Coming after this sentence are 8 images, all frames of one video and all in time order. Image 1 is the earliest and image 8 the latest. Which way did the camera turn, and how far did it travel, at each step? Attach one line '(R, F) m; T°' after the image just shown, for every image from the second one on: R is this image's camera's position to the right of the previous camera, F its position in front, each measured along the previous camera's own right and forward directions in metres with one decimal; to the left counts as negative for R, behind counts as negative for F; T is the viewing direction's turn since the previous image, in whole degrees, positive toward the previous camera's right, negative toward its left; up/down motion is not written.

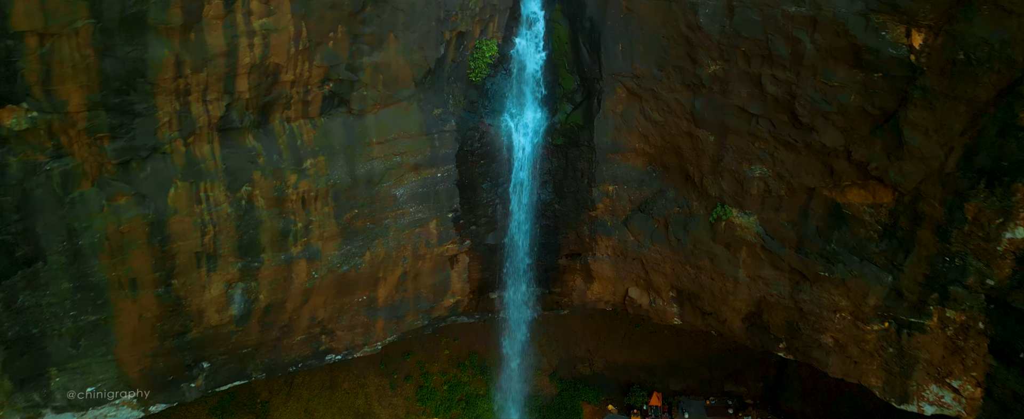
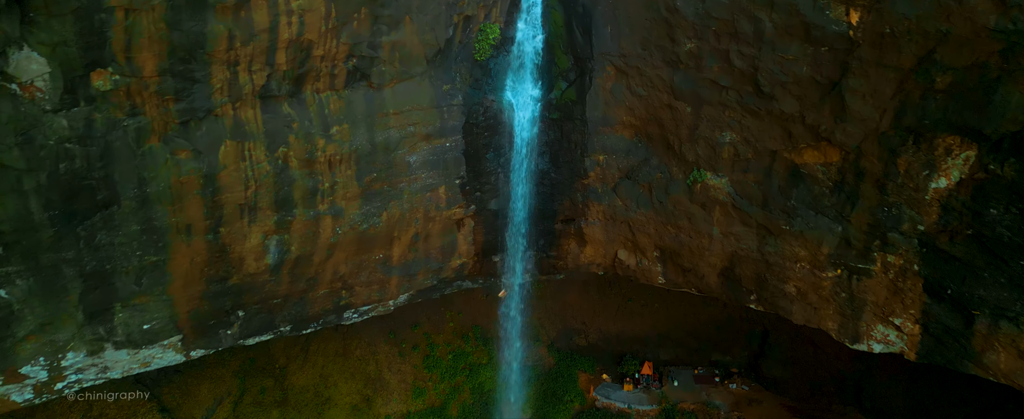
(0.0, -0.7) m; 0°
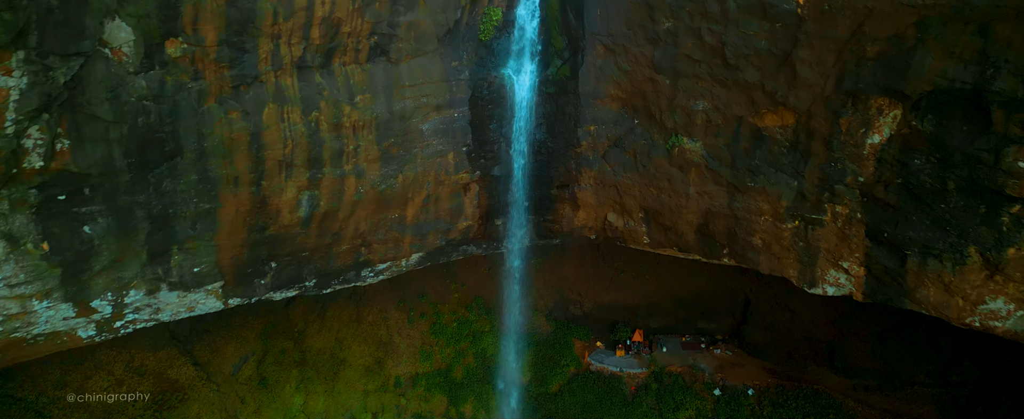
(0.0, -0.8) m; 0°
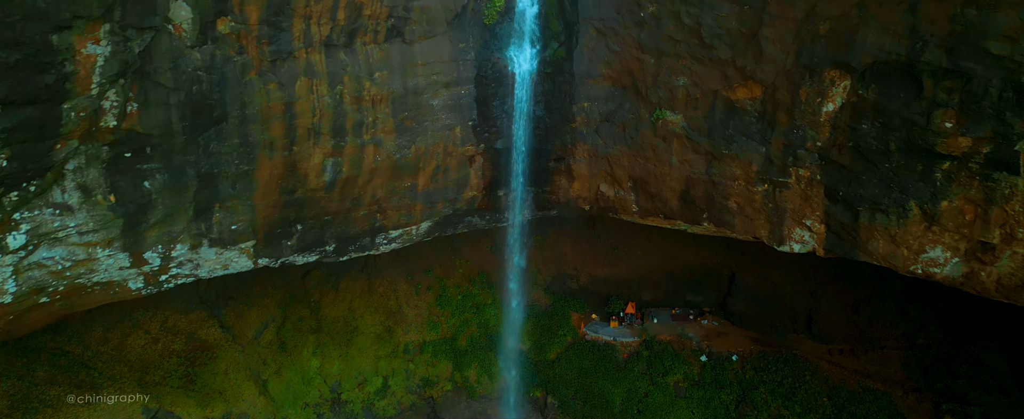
(0.0, -0.8) m; 0°
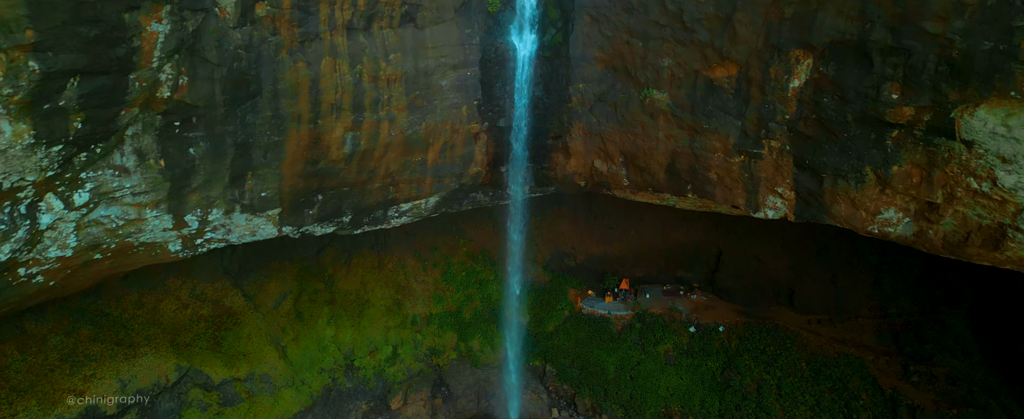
(0.0, -0.8) m; 0°
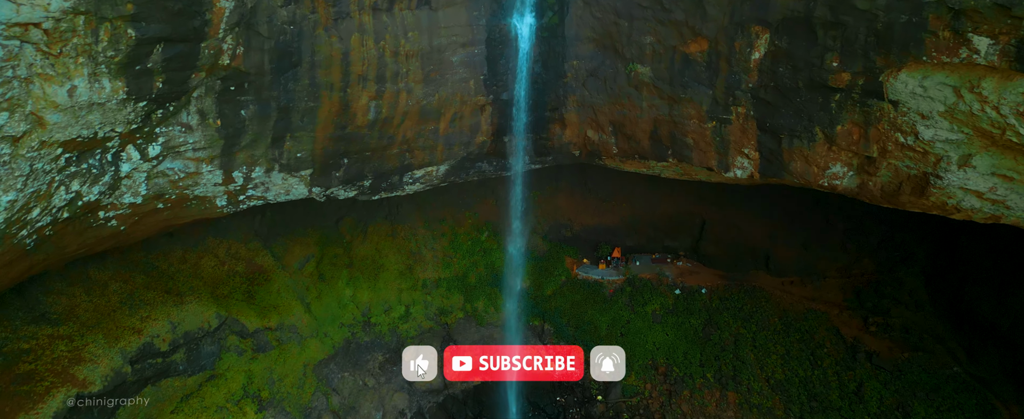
(0.0, -1.2) m; 0°
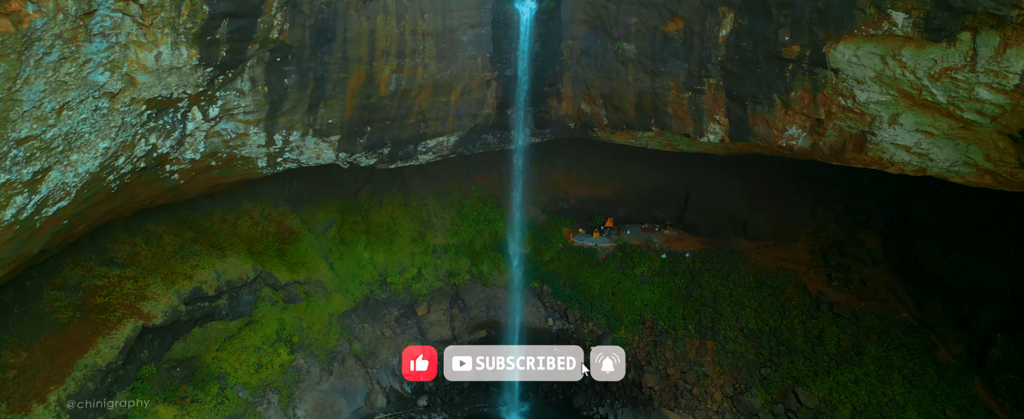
(0.0, -1.4) m; 0°
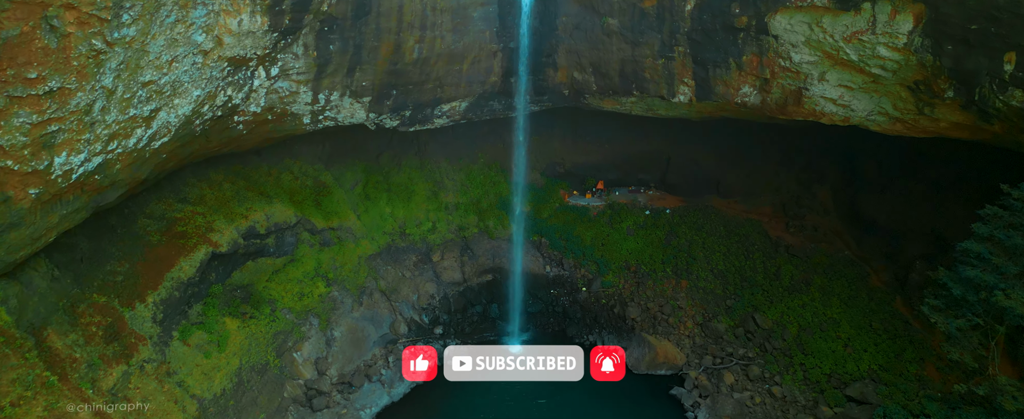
(-0.1, -2.1) m; 0°
